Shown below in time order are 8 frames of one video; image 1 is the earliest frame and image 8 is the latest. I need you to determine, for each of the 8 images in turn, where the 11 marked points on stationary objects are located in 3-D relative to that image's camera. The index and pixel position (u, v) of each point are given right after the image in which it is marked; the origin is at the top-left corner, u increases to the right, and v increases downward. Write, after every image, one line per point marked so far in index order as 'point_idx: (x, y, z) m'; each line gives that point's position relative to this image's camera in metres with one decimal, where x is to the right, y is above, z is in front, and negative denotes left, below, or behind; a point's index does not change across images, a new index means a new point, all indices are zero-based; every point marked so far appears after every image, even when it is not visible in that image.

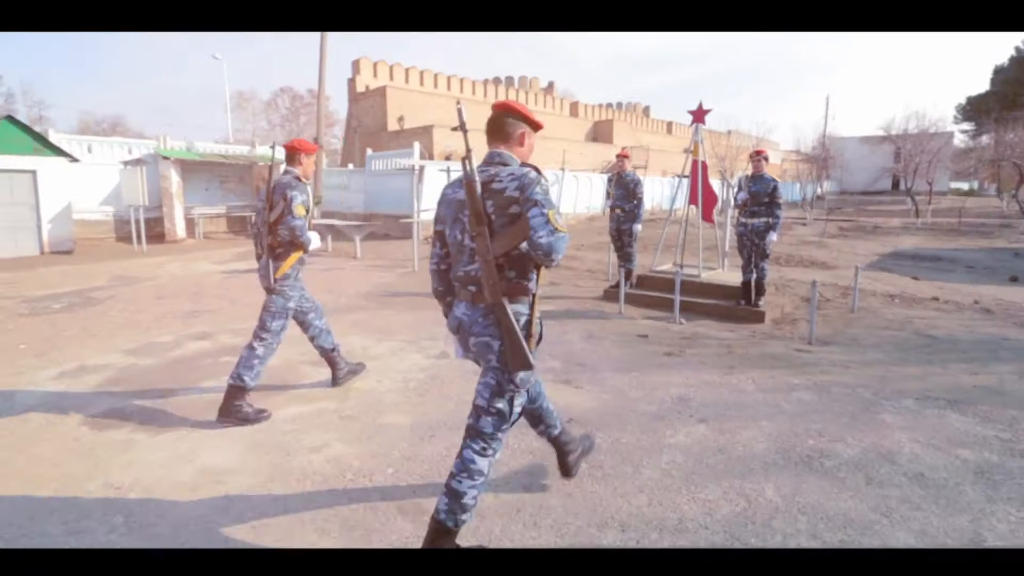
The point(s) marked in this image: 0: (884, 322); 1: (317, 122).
0: (+5.0, -0.5, +6.9) m
1: (-6.7, +5.8, +18.0) m
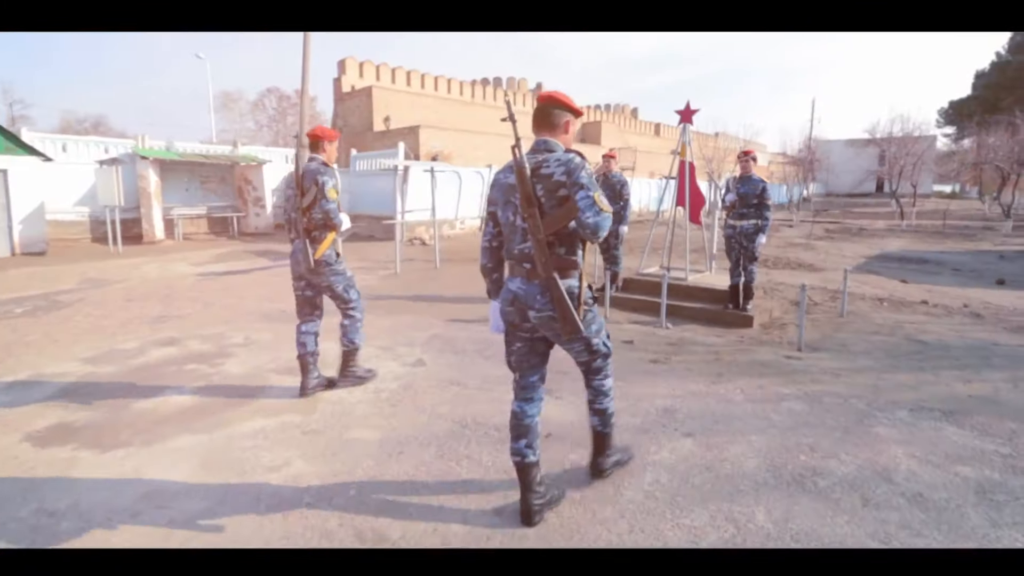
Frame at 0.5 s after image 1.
0: (+4.7, -0.5, +6.7) m
1: (-7.2, +5.7, +17.7) m
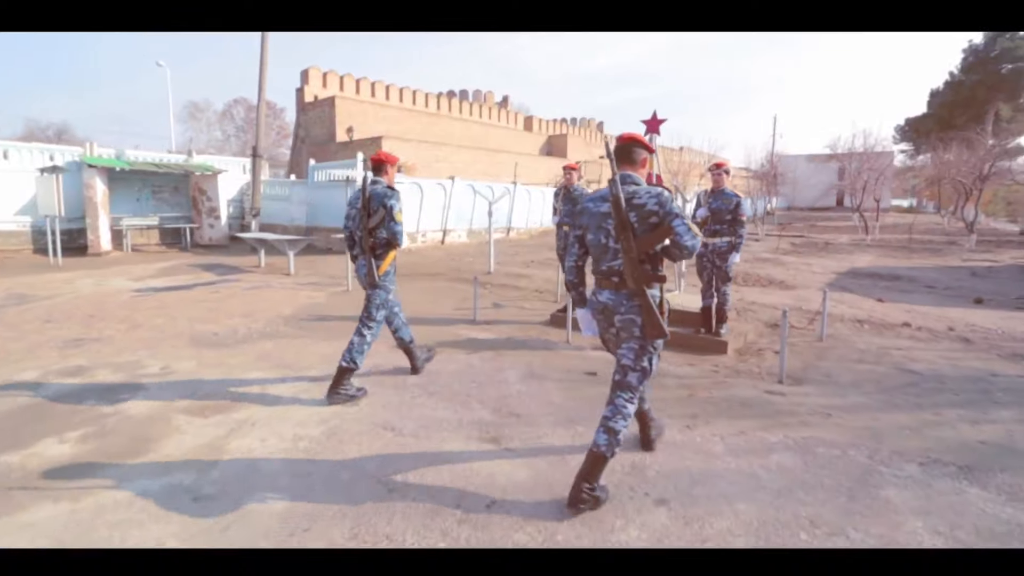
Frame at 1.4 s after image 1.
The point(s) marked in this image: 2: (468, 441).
0: (+4.2, -0.8, +6.2) m
1: (-8.3, +5.2, +16.7) m
2: (-0.3, -1.2, +3.9) m
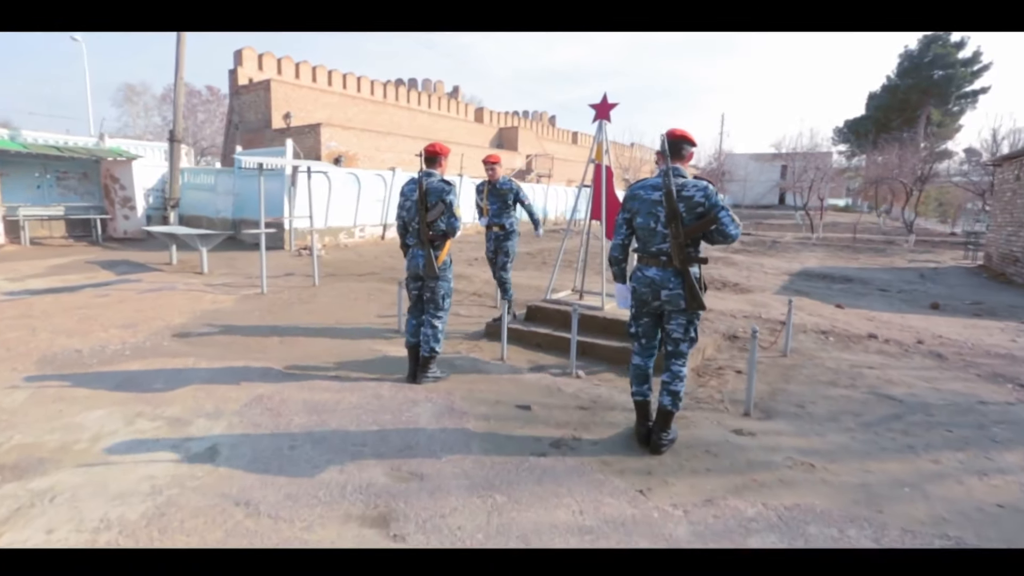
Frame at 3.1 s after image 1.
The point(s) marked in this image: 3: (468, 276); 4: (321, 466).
0: (+3.4, -0.9, +5.5) m
1: (-9.8, +5.2, +14.9) m
2: (-0.9, -1.3, +2.8) m
3: (-0.8, +0.2, +11.2) m
4: (-1.3, -1.2, +3.5) m
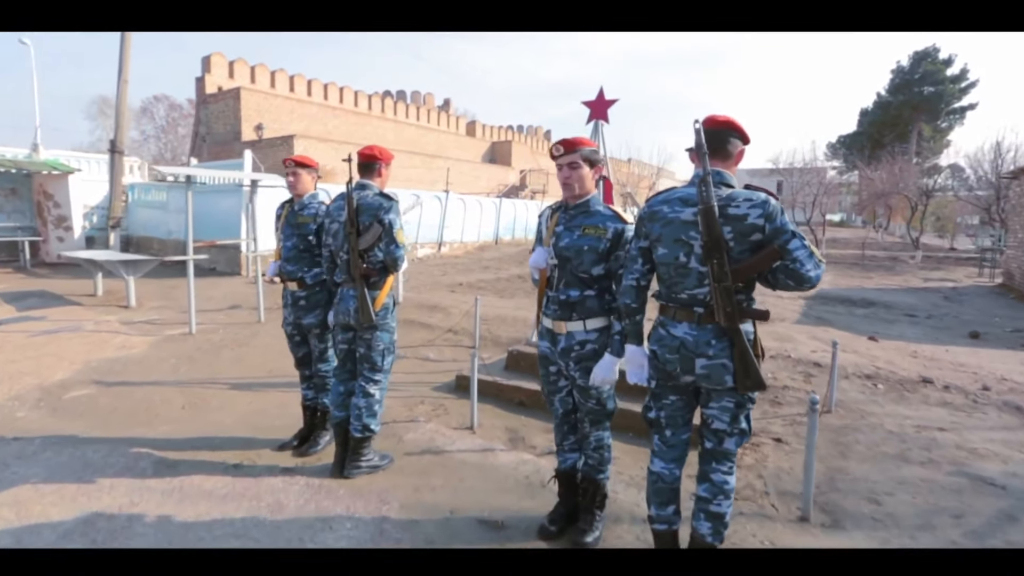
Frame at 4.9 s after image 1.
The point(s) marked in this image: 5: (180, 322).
0: (+3.1, -1.3, +4.2) m
1: (-10.4, +4.4, +13.4) m
2: (-1.1, -1.6, +1.4) m
3: (-1.3, -0.3, +9.9) m
4: (-1.5, -1.5, +2.1) m
5: (-5.5, -0.6, +8.2) m
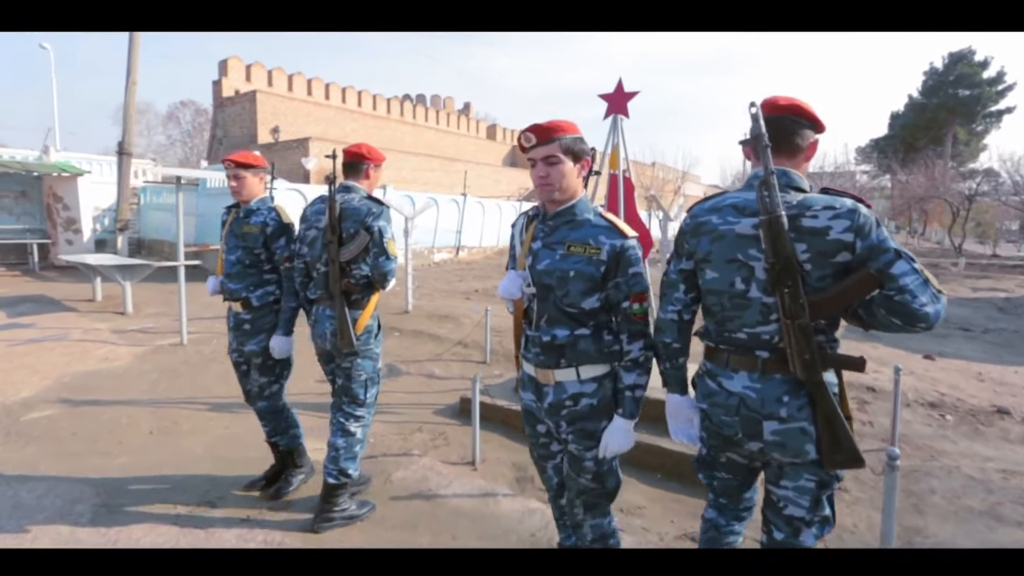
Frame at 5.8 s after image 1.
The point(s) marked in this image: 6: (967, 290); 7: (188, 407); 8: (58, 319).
0: (+3.1, -1.4, +3.4) m
1: (-10.0, +4.3, +13.2) m
2: (-1.2, -1.7, +0.8) m
3: (-1.0, -0.5, +9.3) m
4: (-1.6, -1.6, +1.5) m
5: (-5.3, -0.7, +7.8) m
6: (+12.0, 0.0, +13.6) m
7: (-3.1, -1.1, +4.9) m
8: (-7.4, -0.5, +8.3) m
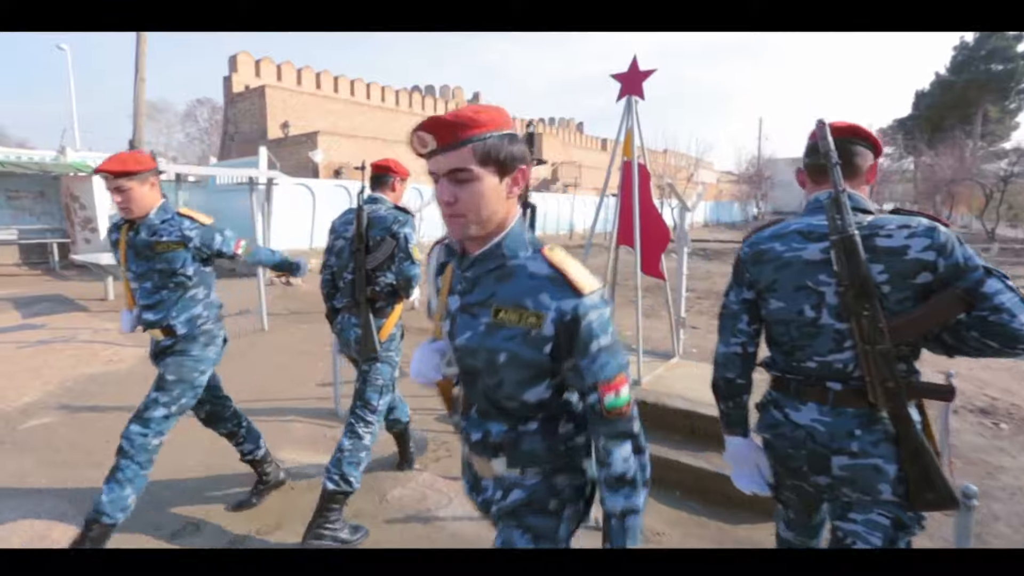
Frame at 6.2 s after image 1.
0: (+3.2, -1.4, +3.1) m
1: (-9.7, +4.4, +13.2) m
2: (-1.3, -1.8, +0.6) m
3: (-0.8, -0.4, +9.1) m
4: (-1.6, -1.7, +1.3) m
5: (-5.1, -0.7, +7.7) m
6: (+12.3, +0.2, +12.9) m
7: (-3.0, -1.2, +4.8) m
8: (-7.2, -0.5, +8.3) m
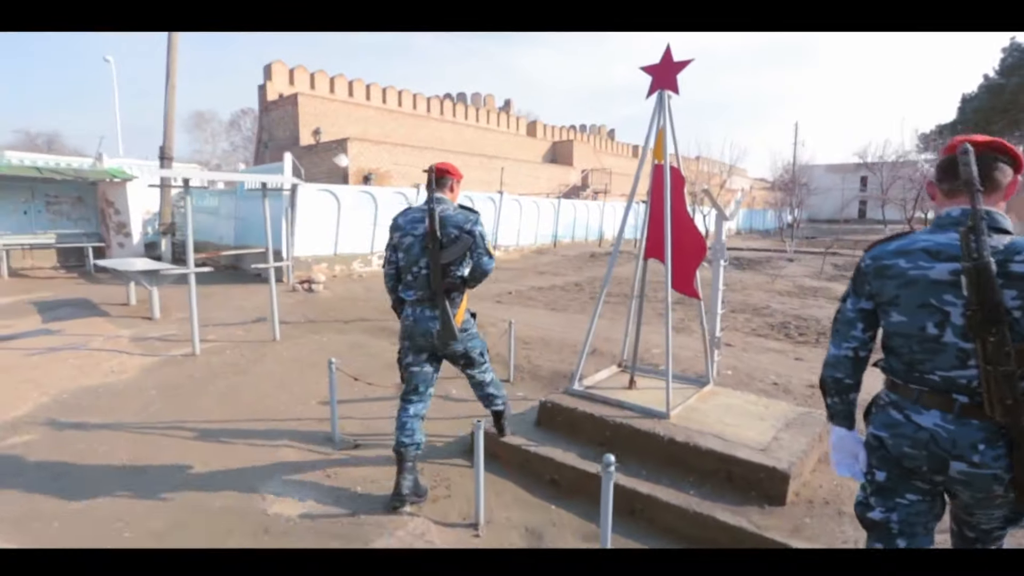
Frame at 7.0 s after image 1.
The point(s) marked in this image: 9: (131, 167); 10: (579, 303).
0: (+3.2, -1.6, +2.4) m
1: (-9.0, +4.3, +13.3) m
2: (-1.4, -1.8, +0.2) m
3: (-0.5, -0.6, +8.6) m
4: (-1.7, -1.8, +0.9) m
5: (-4.8, -0.8, +7.5) m
6: (+12.9, -0.2, +11.8) m
7: (-2.9, -1.3, +4.5) m
8: (-6.9, -0.6, +8.2) m
9: (-12.0, +3.8, +16.1) m
10: (+1.4, -0.3, +11.1) m
